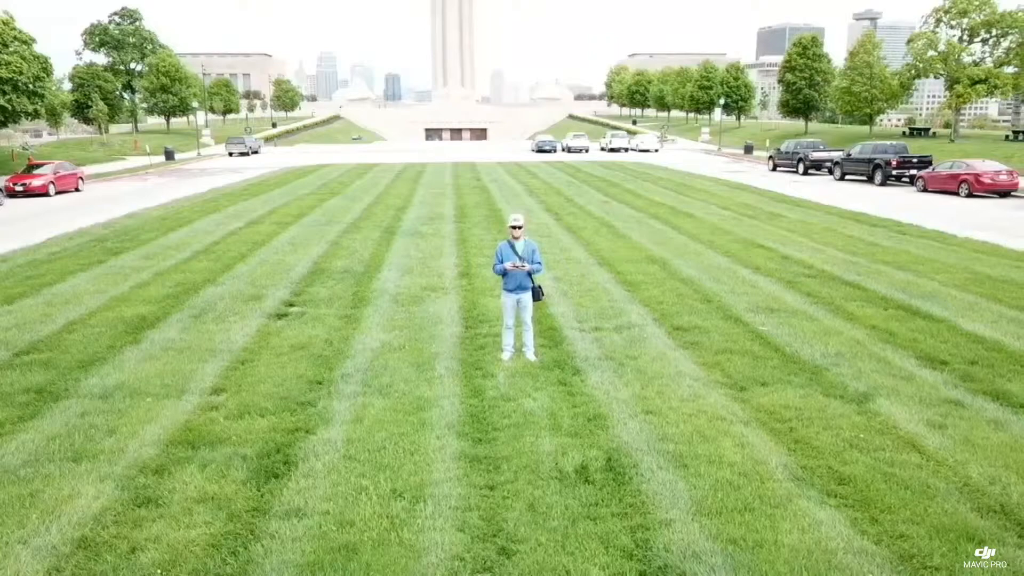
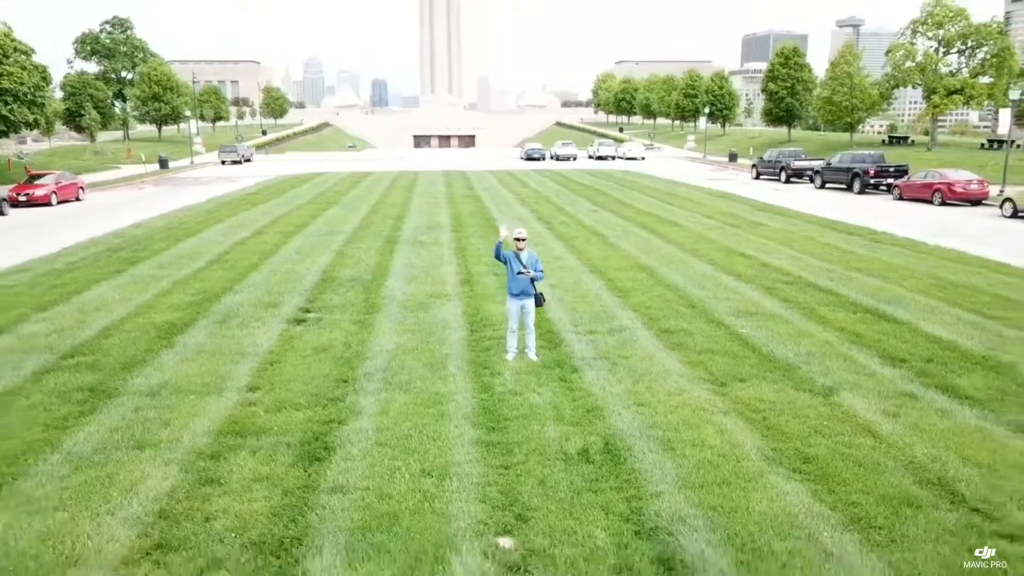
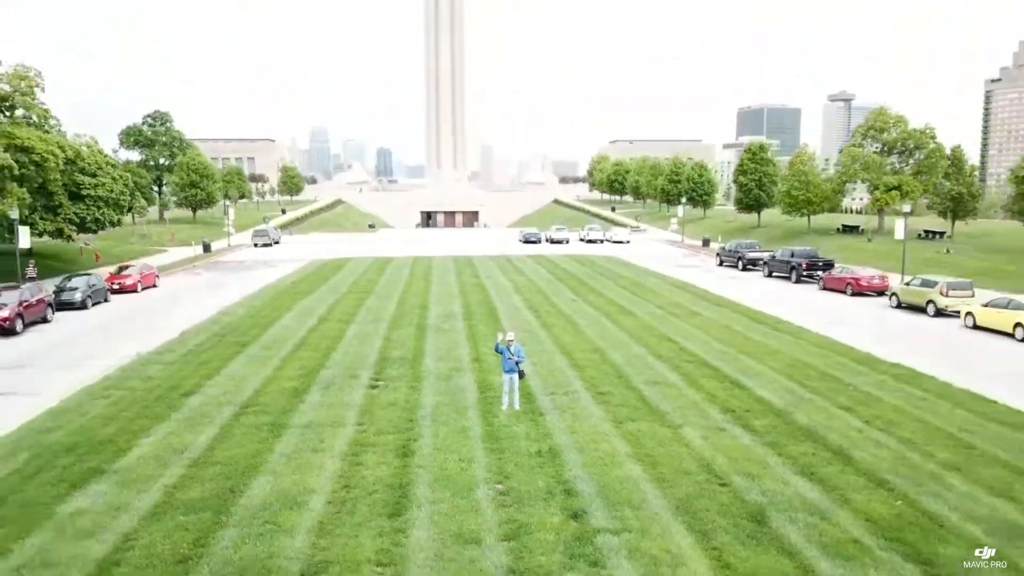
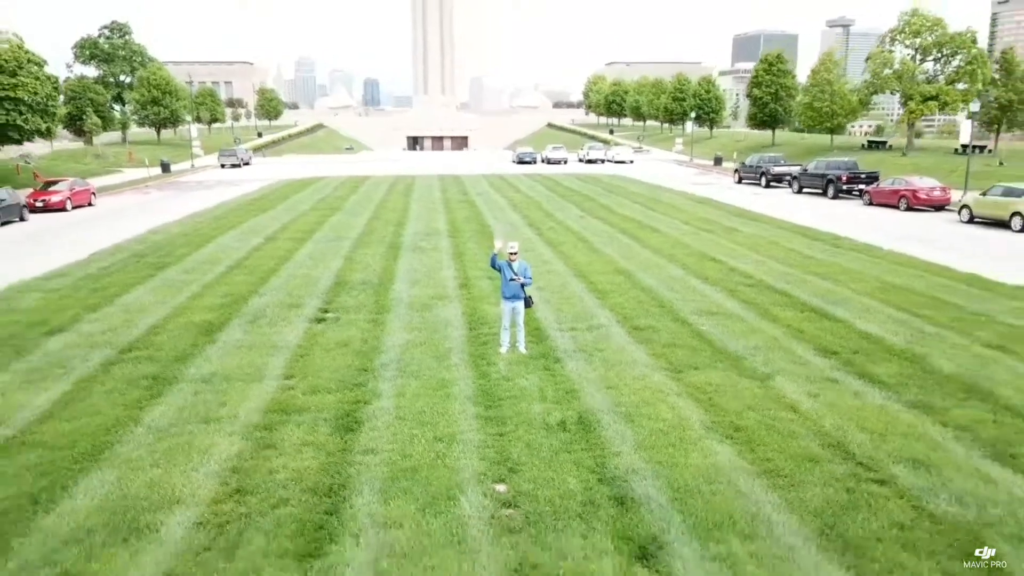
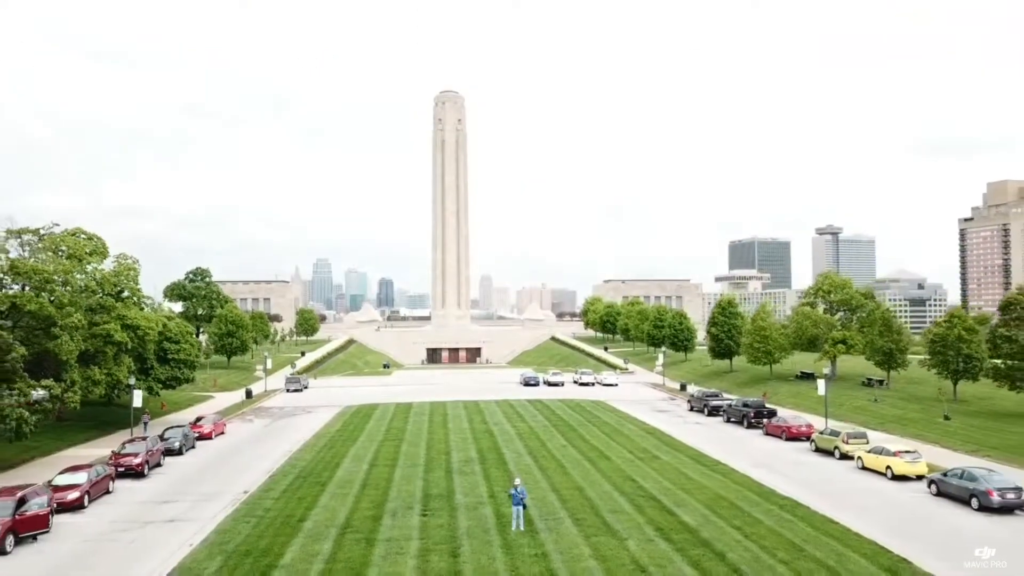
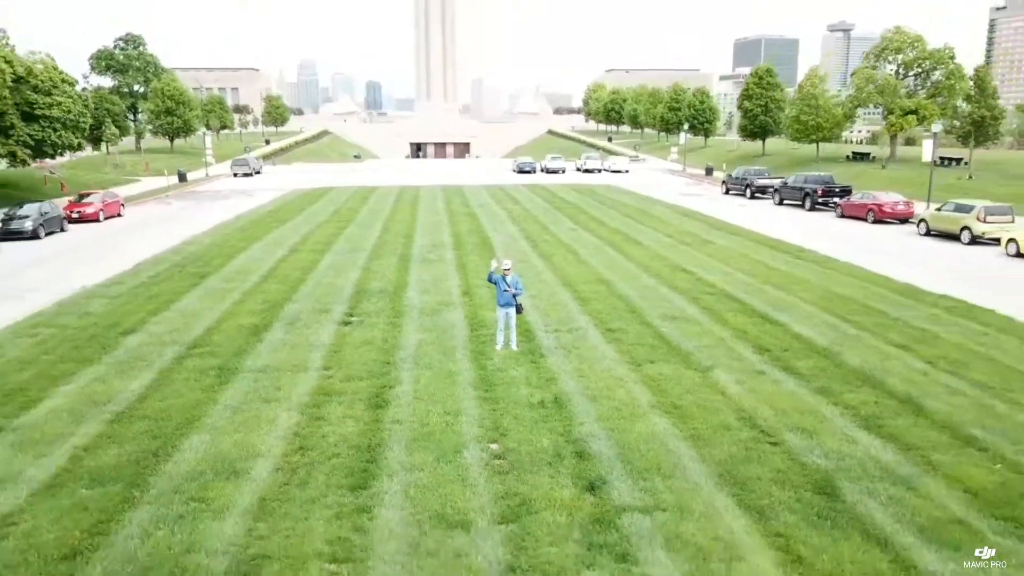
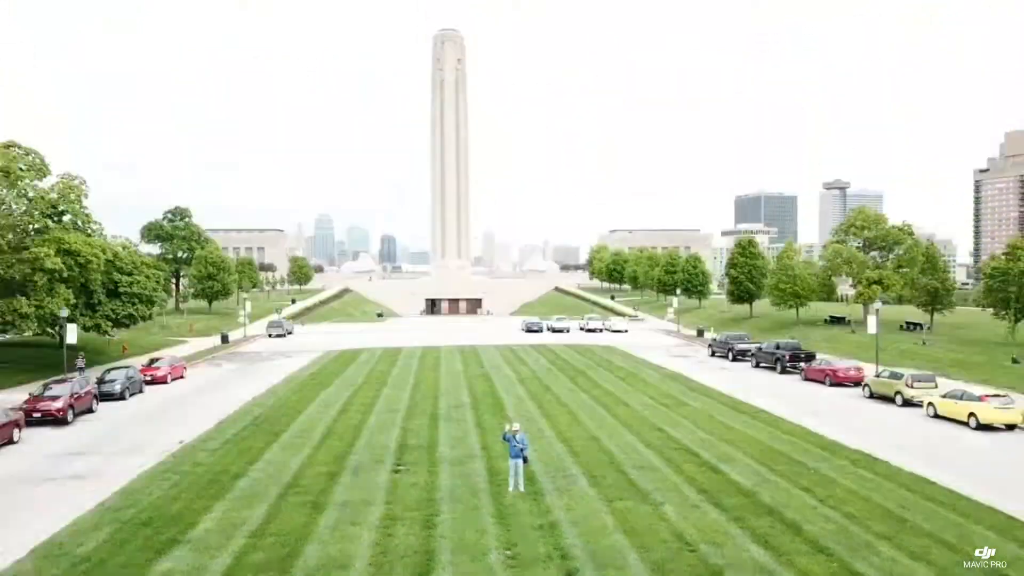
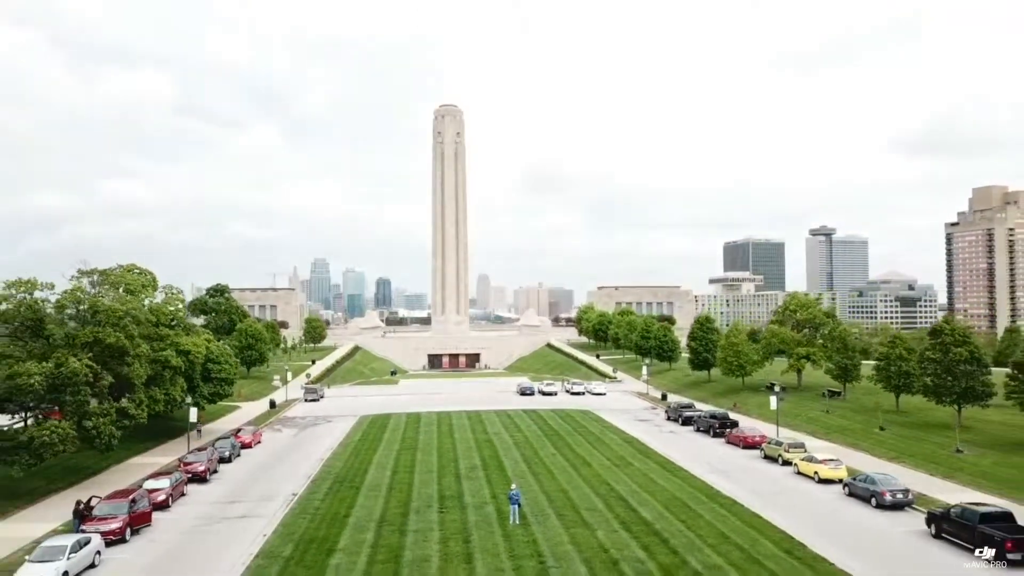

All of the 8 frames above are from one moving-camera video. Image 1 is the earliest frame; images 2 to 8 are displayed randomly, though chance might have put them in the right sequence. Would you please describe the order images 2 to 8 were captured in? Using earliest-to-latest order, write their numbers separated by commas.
2, 4, 6, 3, 7, 5, 8
